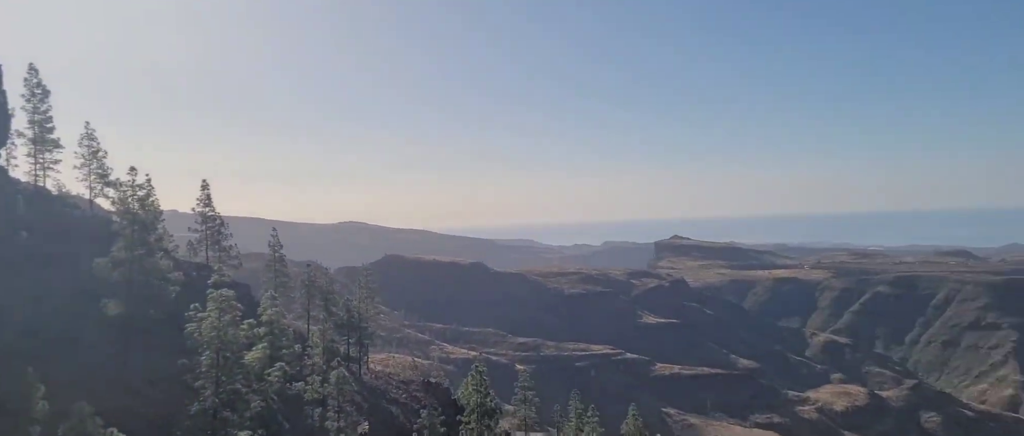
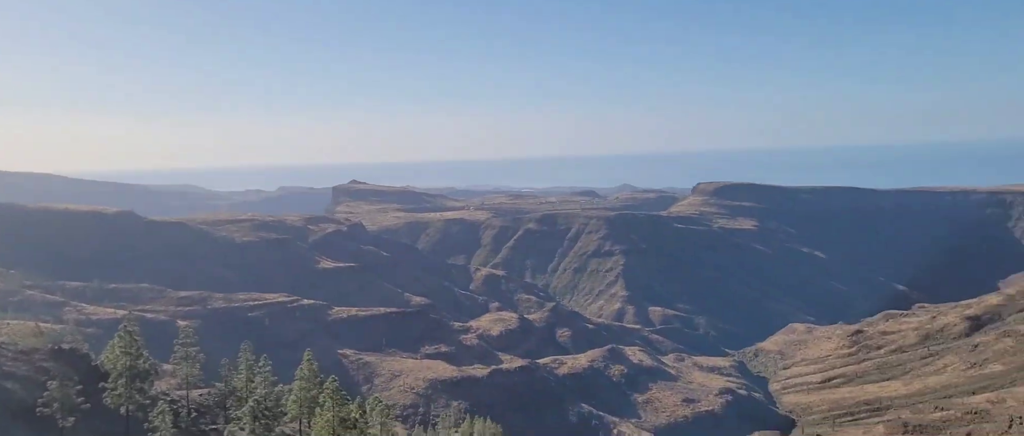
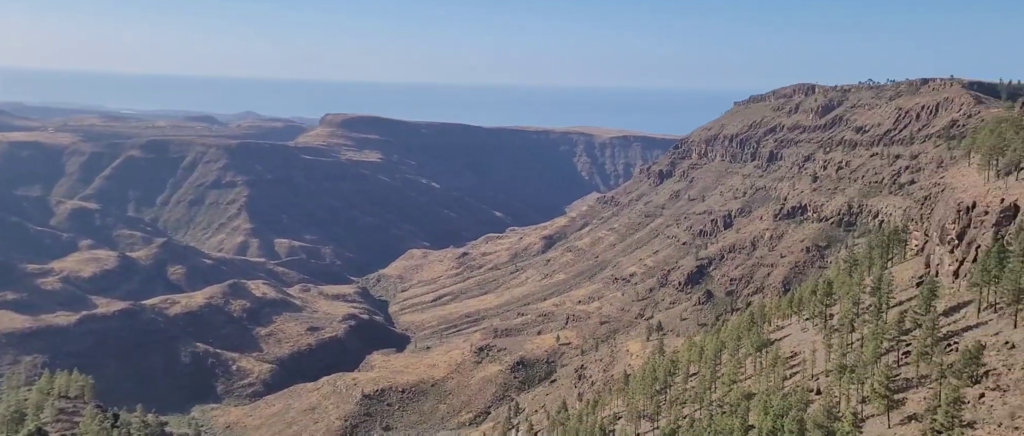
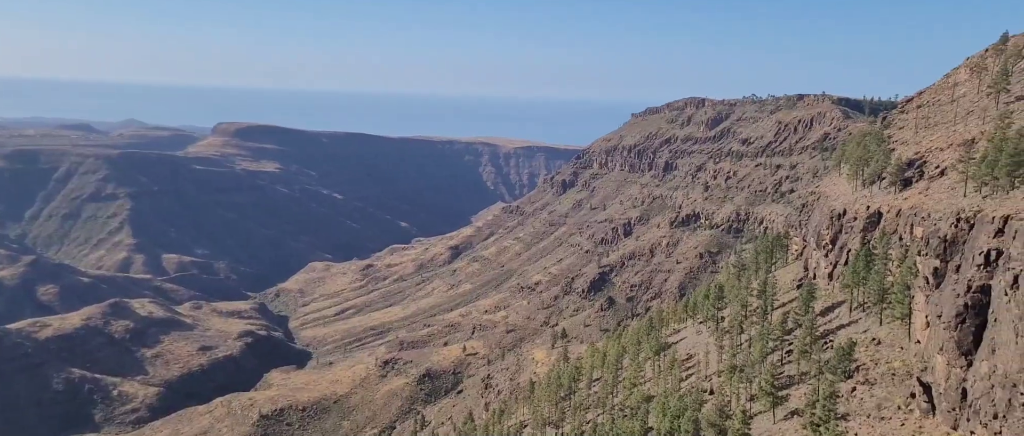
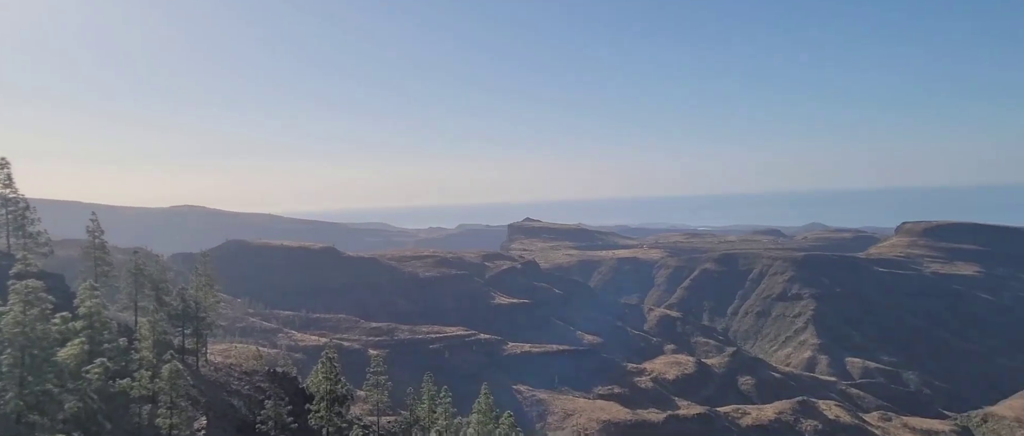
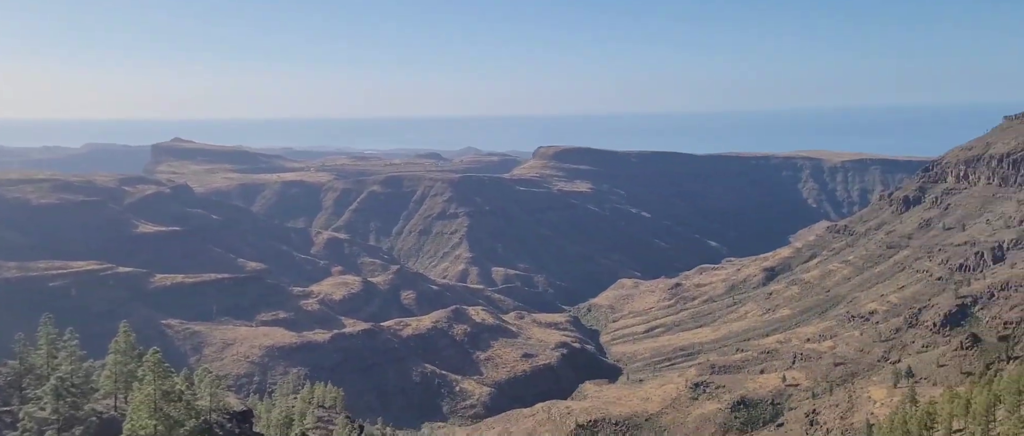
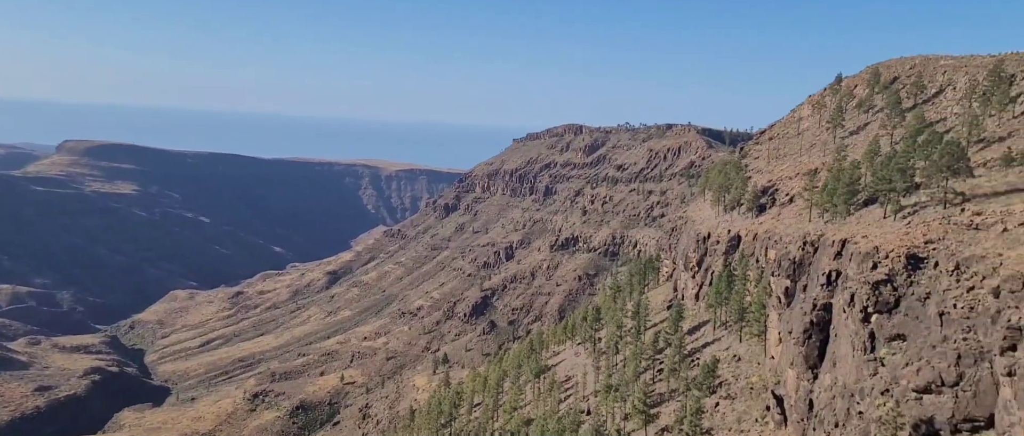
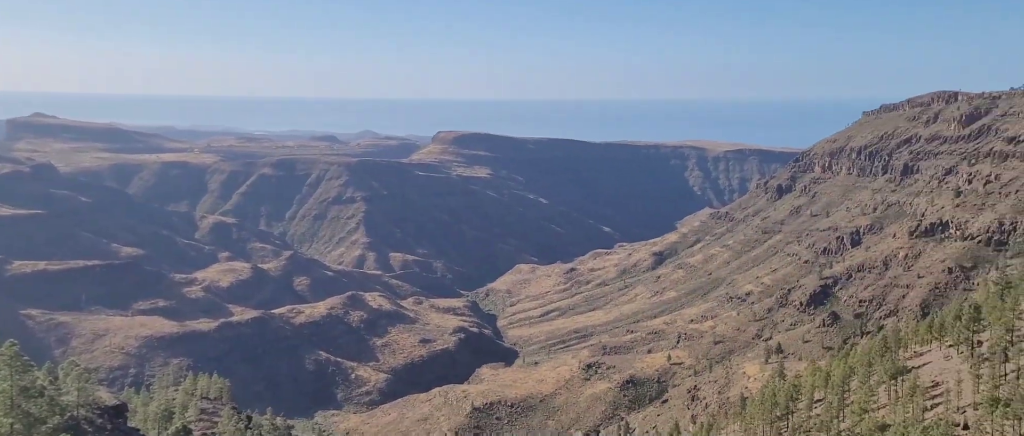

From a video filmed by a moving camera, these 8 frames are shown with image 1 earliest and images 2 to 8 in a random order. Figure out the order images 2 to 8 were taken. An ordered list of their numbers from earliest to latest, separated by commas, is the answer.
5, 2, 6, 8, 3, 4, 7
